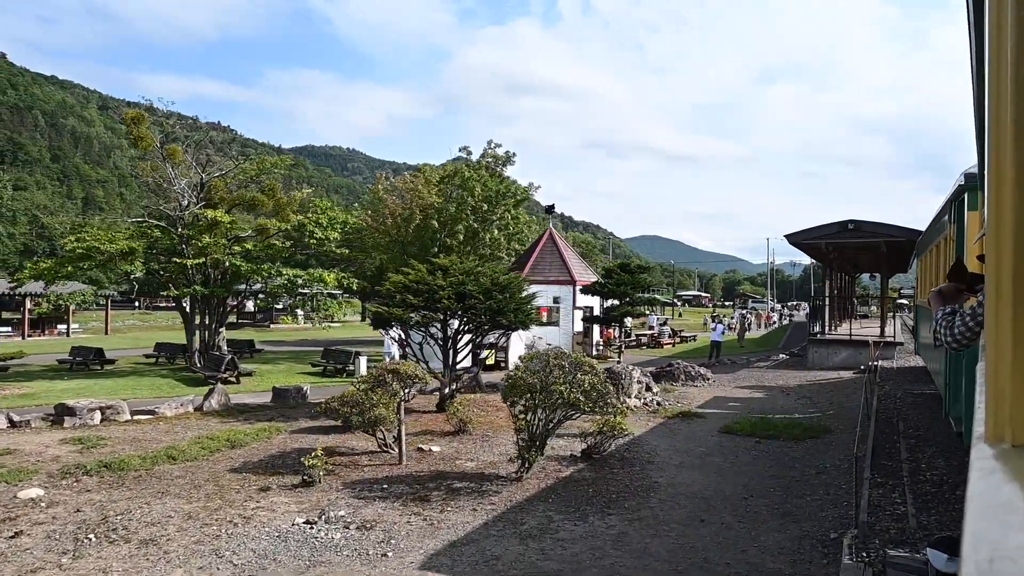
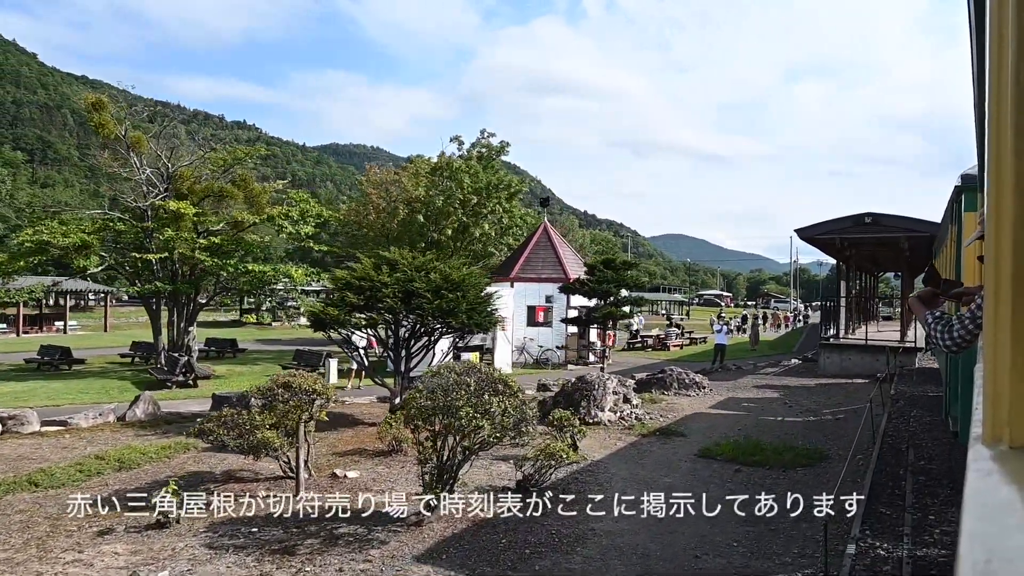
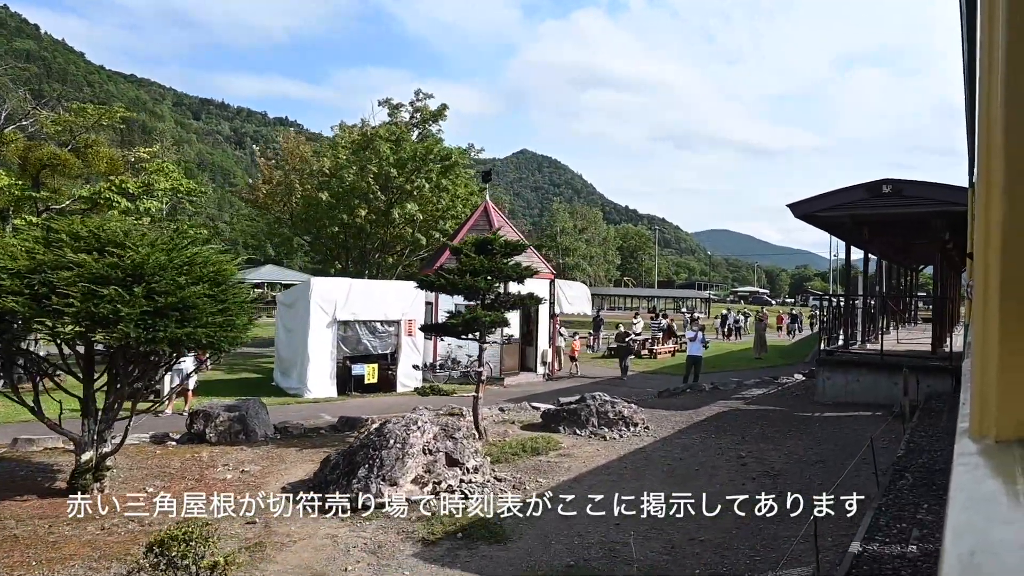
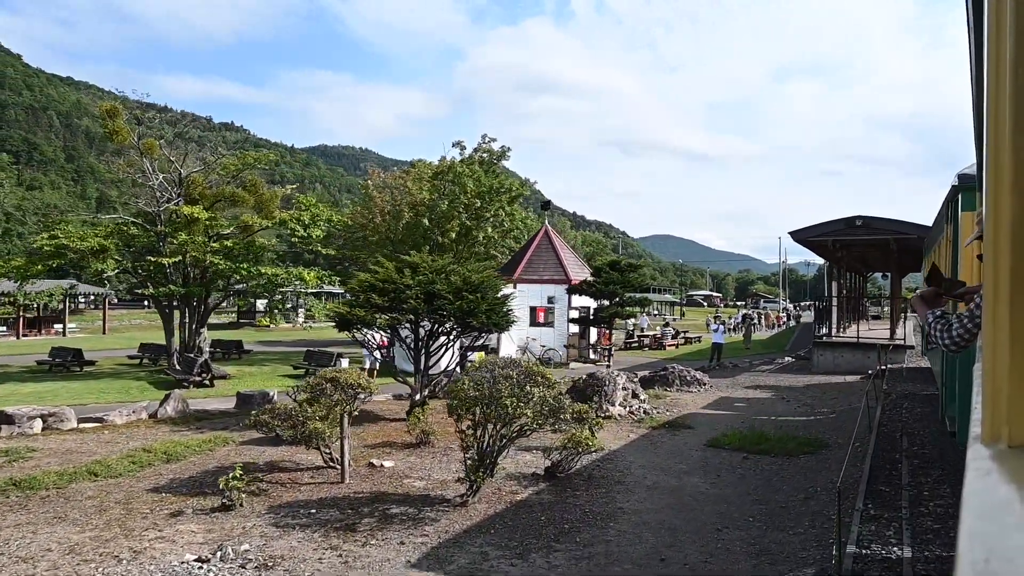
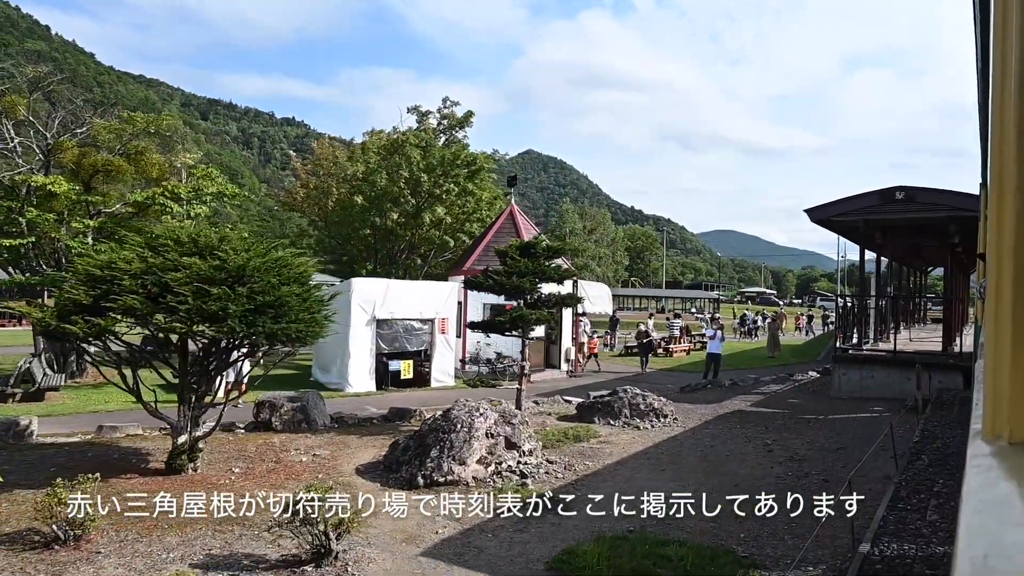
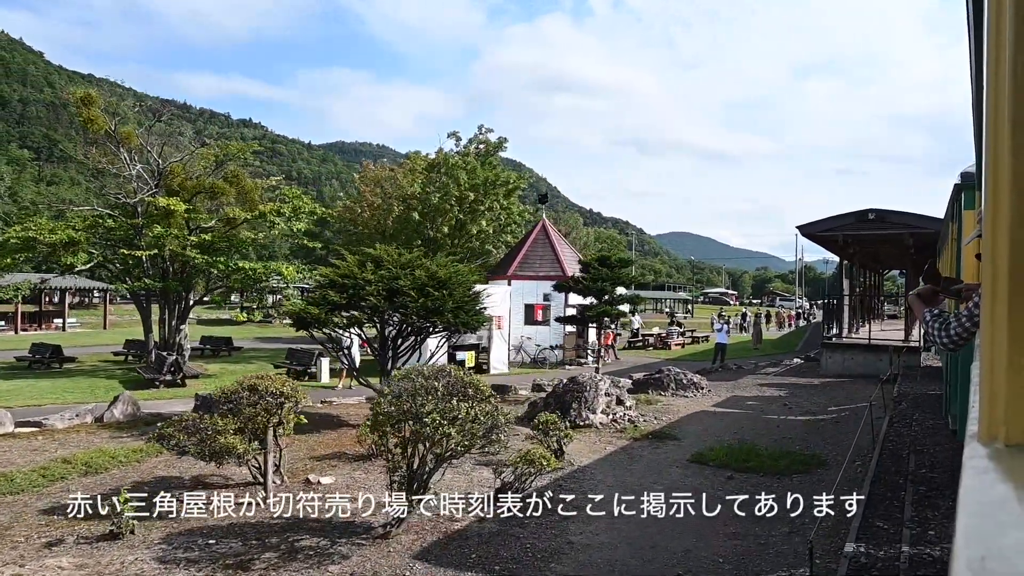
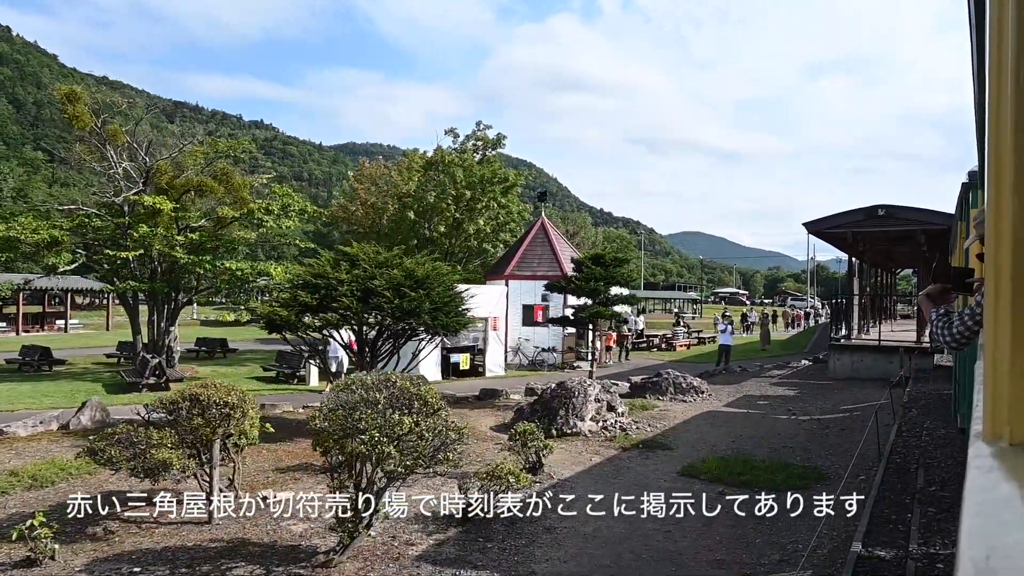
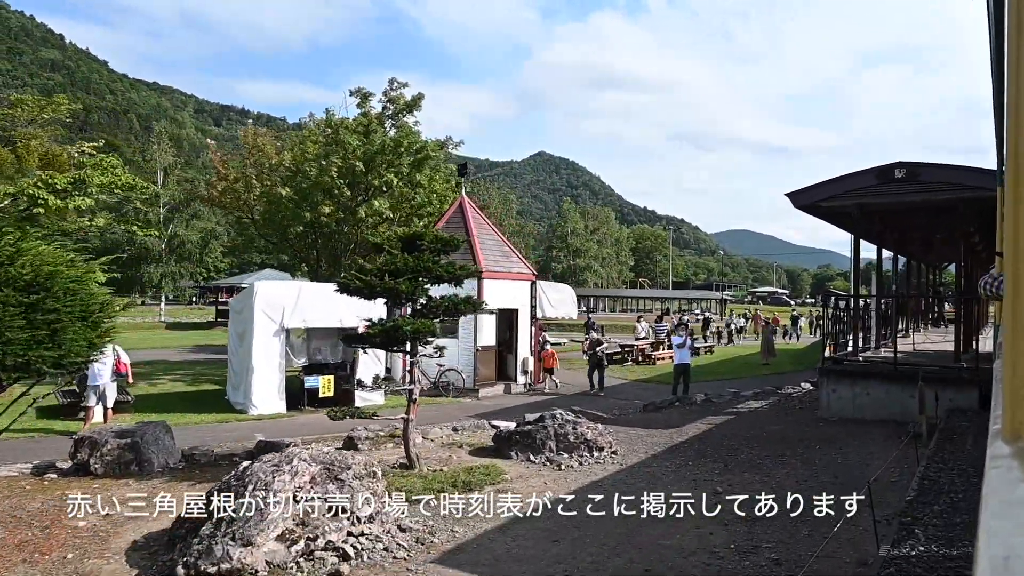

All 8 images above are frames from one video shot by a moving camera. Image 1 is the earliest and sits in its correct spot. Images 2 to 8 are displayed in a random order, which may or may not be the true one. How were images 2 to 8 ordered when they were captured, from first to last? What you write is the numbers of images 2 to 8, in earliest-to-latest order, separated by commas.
4, 2, 6, 7, 5, 3, 8
